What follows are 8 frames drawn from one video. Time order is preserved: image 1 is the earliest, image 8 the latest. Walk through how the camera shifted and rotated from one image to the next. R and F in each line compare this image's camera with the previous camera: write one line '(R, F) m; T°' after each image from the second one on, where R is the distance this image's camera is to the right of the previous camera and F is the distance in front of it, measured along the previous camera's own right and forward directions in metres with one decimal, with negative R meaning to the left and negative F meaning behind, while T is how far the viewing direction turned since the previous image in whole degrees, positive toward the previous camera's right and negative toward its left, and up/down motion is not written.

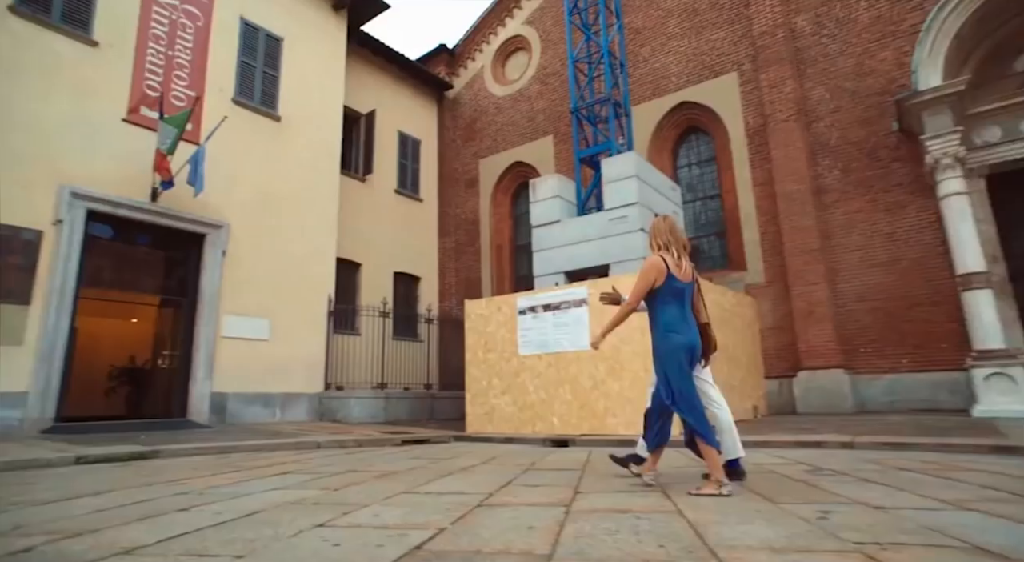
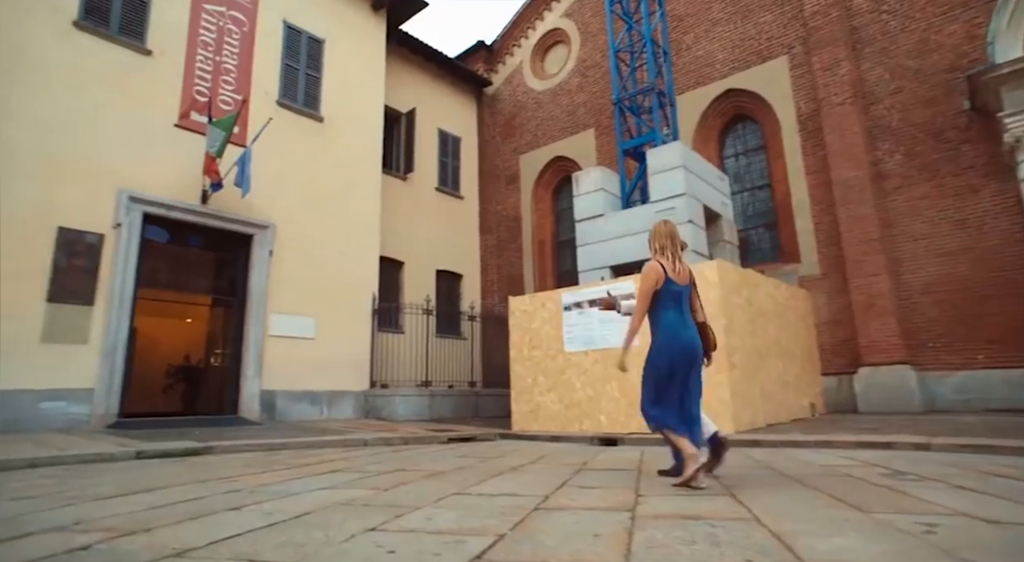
(-0.1, +0.1) m; -4°
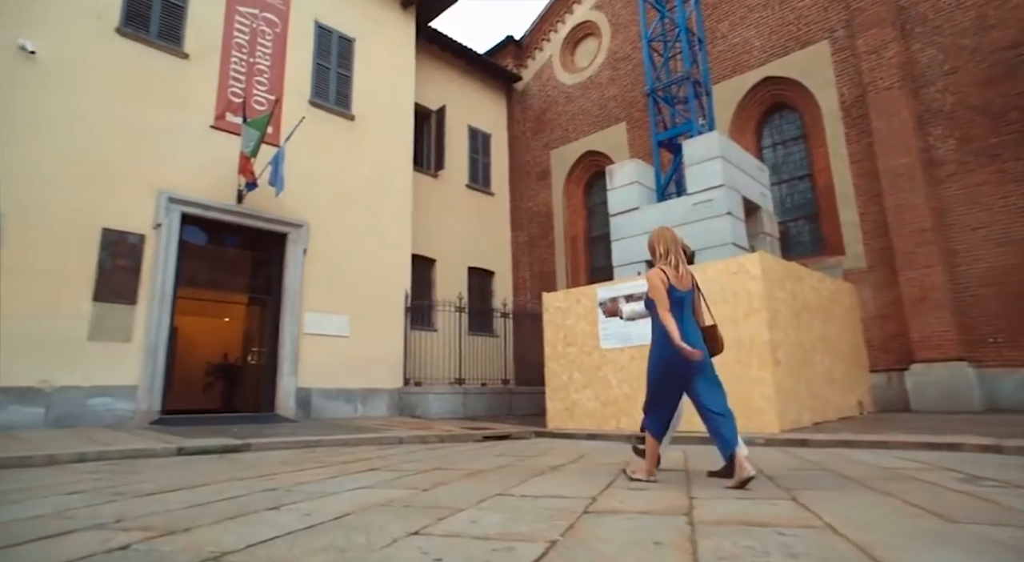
(-0.1, +0.1) m; -3°
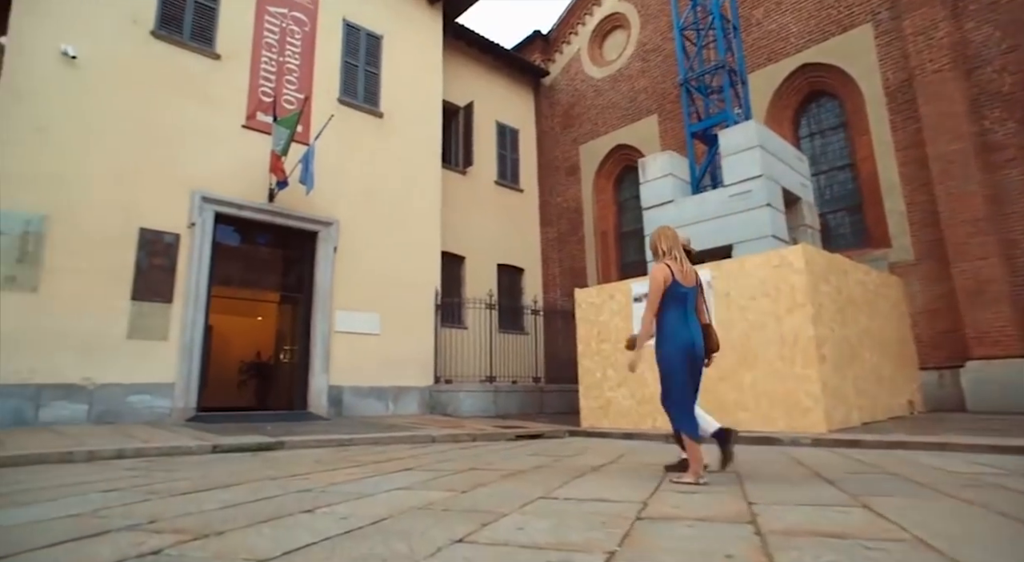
(-0.1, +0.2) m; -3°
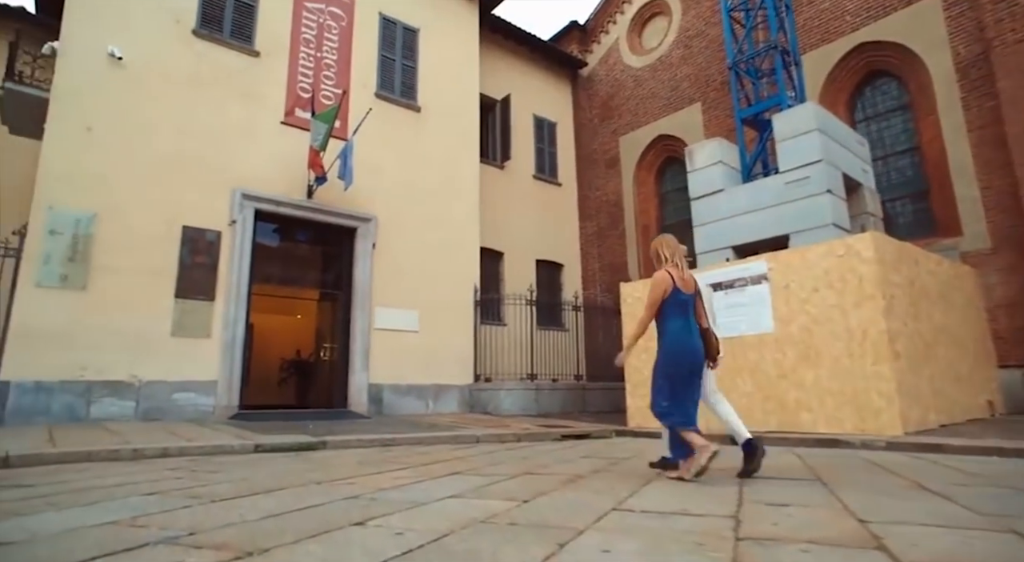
(-0.1, +0.3) m; -3°
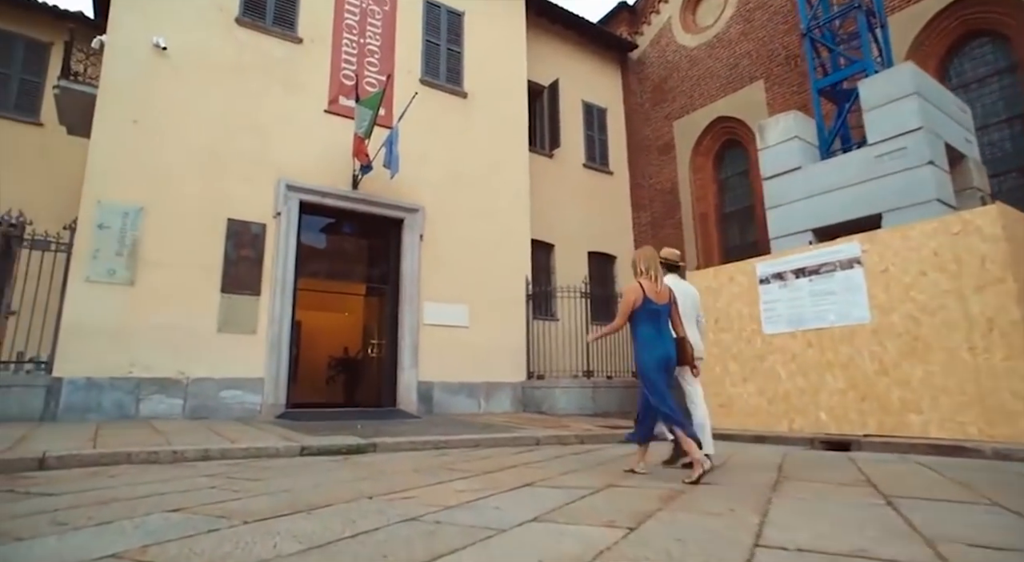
(-0.2, +0.6) m; -4°
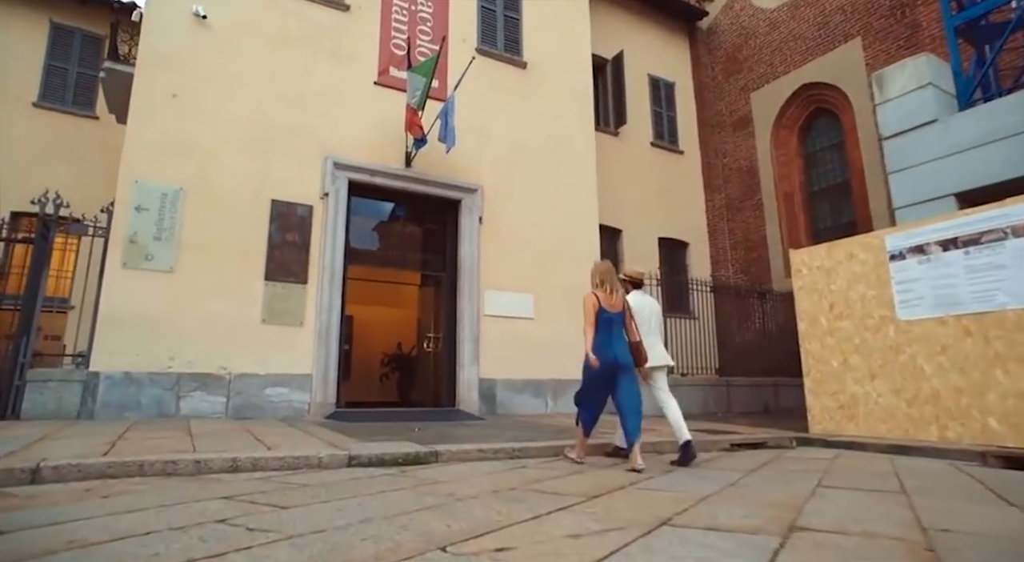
(-0.3, +1.0) m; -5°
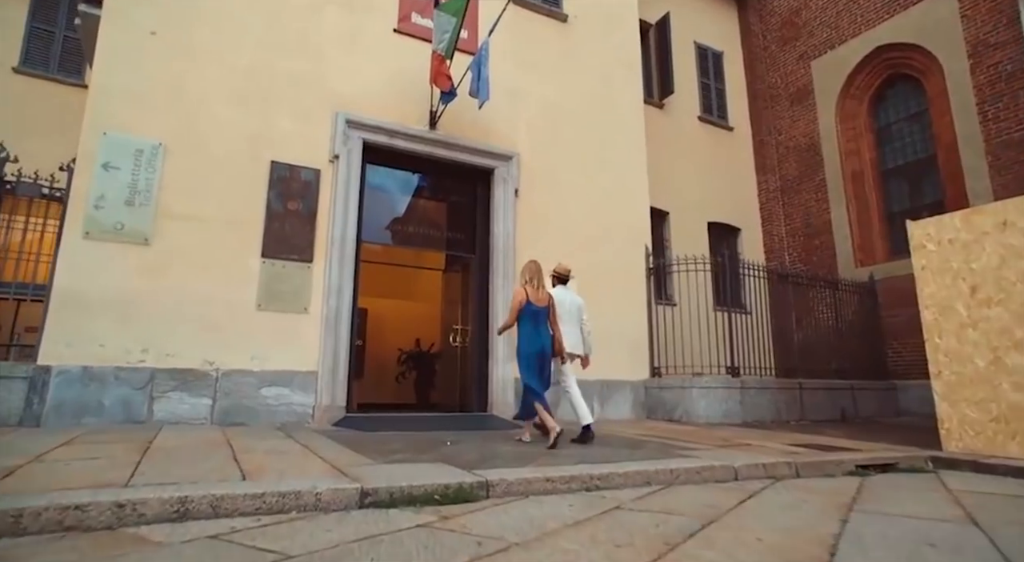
(-0.4, +1.4) m; -1°
